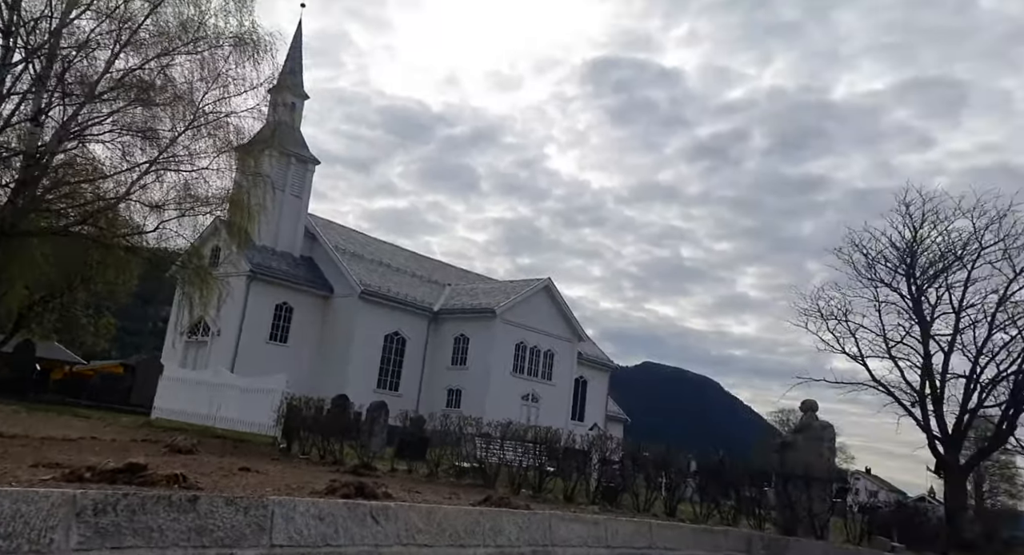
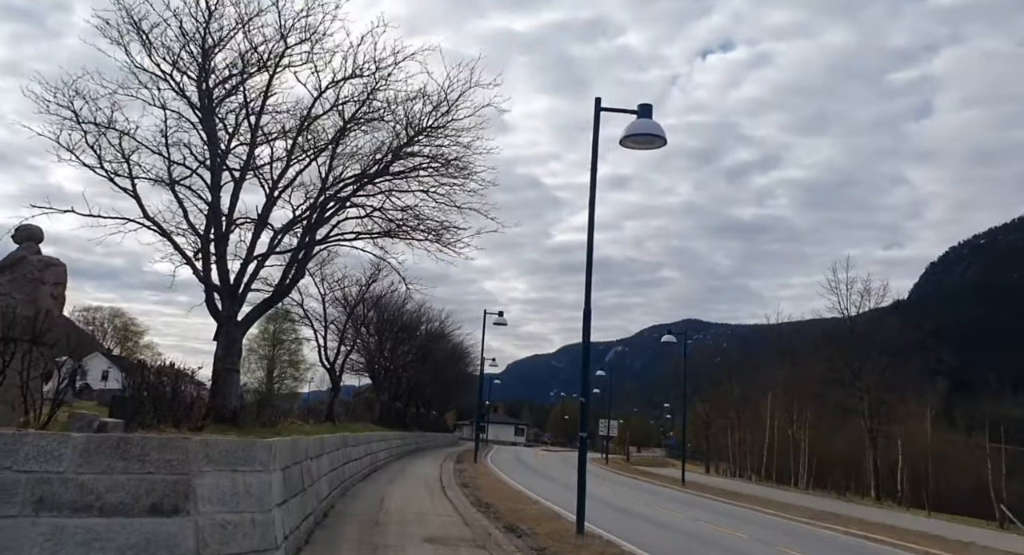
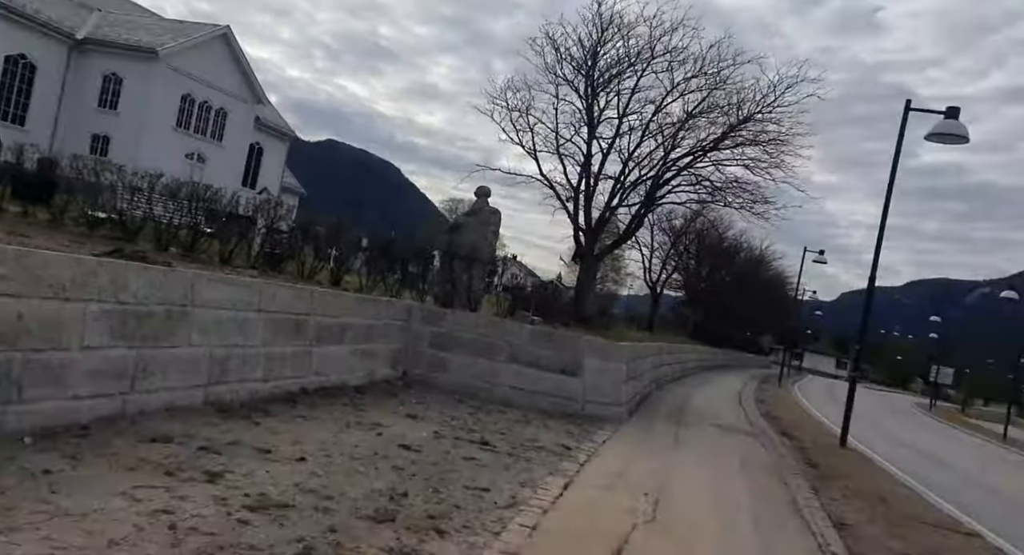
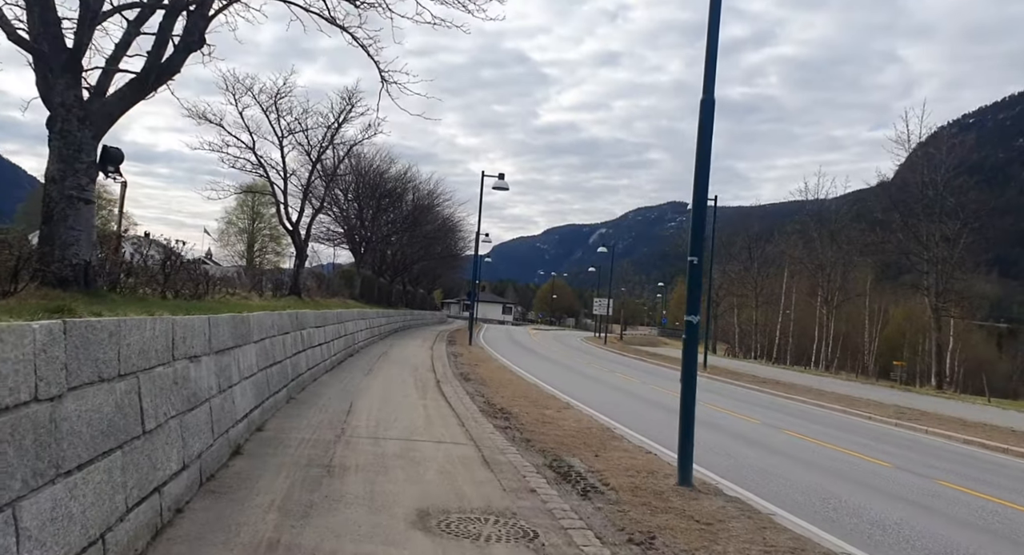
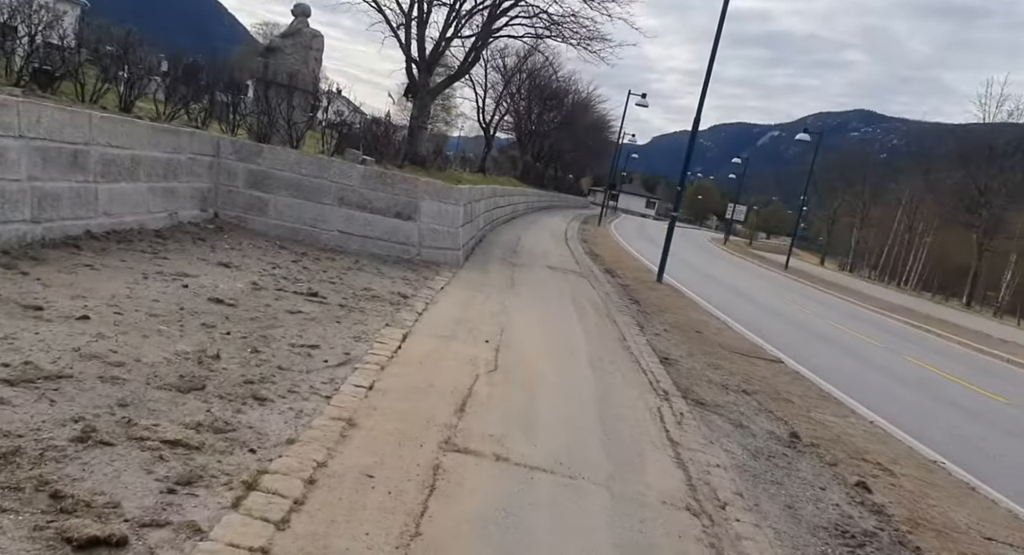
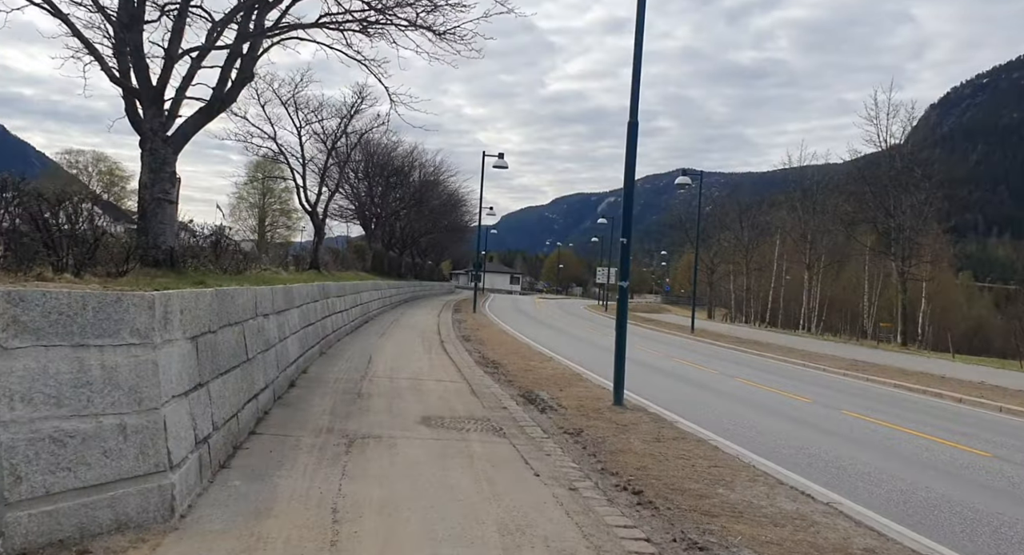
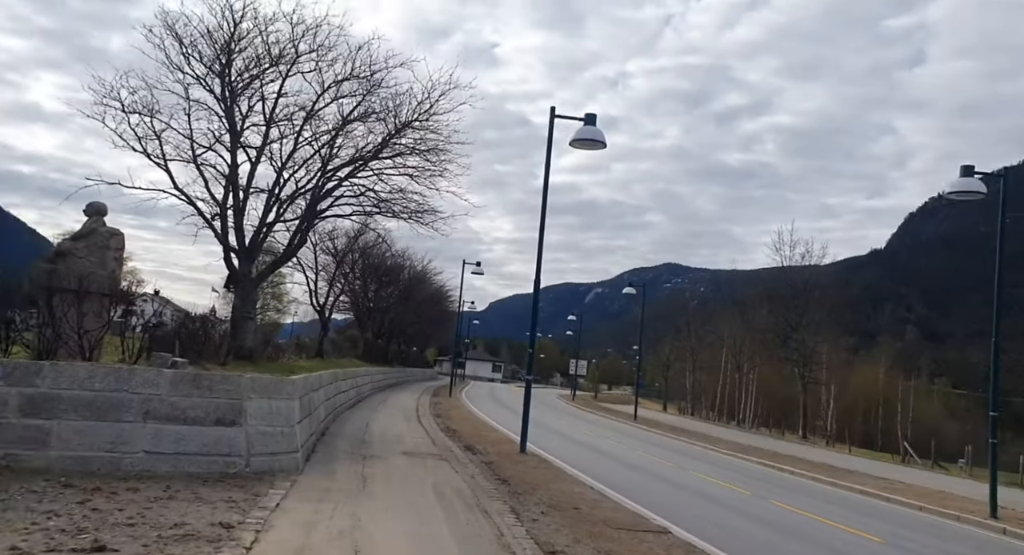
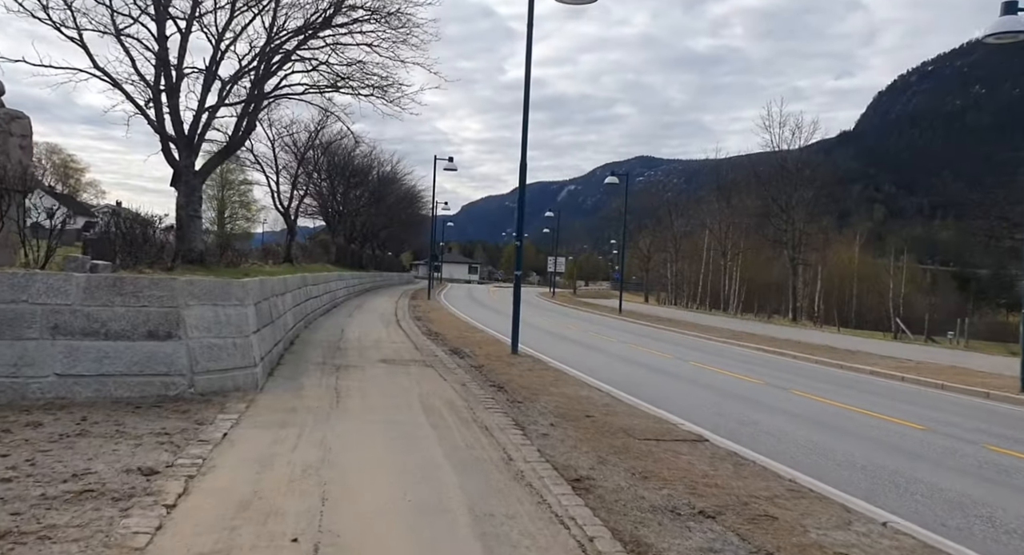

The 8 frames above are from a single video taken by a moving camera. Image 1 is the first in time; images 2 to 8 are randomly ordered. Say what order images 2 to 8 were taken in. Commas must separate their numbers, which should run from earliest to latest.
3, 5, 7, 8, 2, 6, 4
